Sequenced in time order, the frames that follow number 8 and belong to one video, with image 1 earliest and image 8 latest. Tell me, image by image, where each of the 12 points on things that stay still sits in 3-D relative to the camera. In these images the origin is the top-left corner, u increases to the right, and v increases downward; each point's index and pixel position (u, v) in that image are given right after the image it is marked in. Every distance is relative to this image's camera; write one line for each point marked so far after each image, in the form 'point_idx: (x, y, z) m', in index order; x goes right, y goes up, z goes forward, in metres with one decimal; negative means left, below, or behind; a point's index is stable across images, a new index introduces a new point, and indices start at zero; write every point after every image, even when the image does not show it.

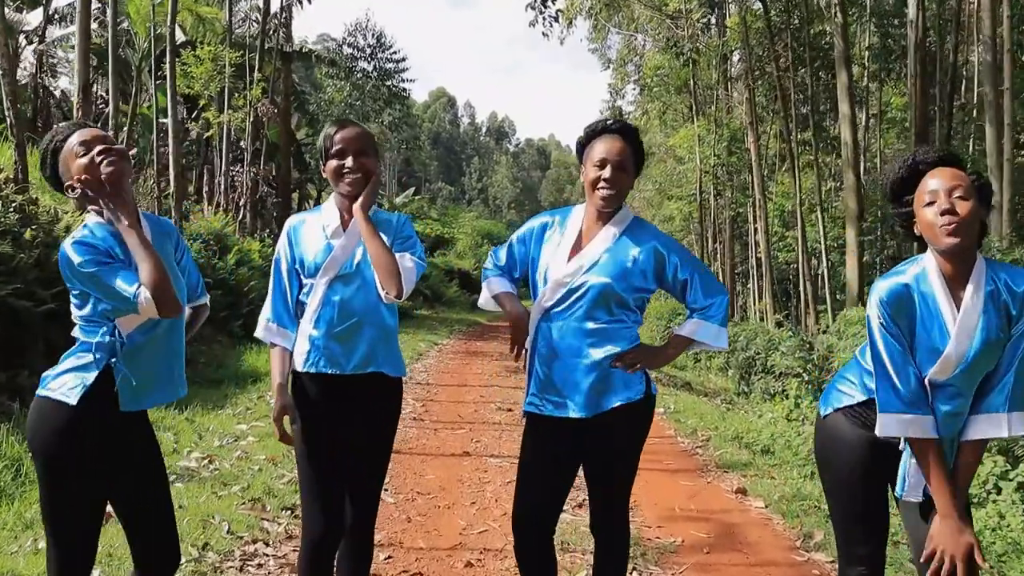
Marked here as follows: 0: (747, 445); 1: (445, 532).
0: (+2.0, -1.3, +7.1) m
1: (-0.4, -1.4, +4.7) m
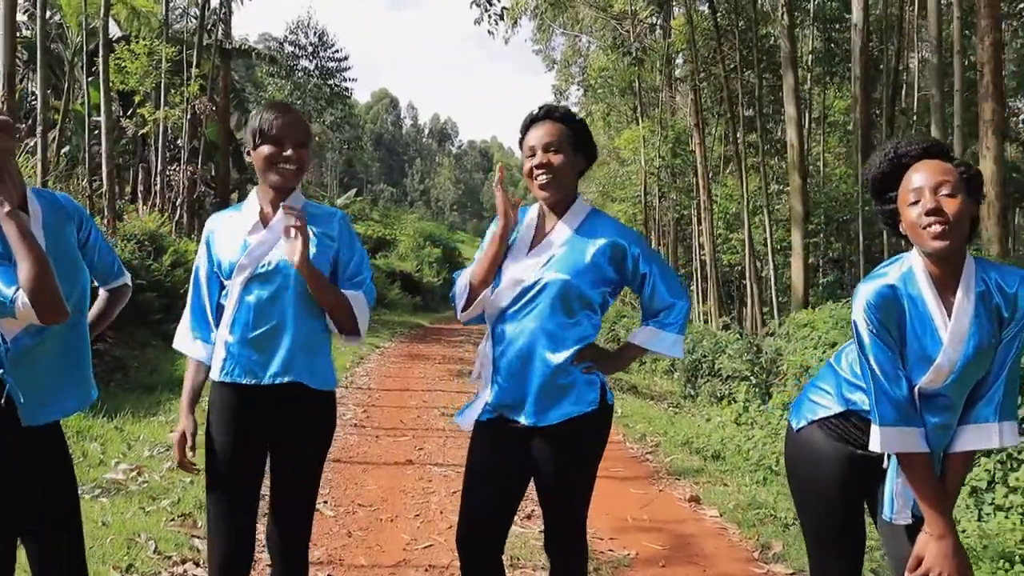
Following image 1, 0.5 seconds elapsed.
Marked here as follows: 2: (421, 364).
0: (+1.6, -1.4, +7.0) m
1: (-0.7, -1.4, +4.4) m
2: (-1.4, -1.2, +12.6) m
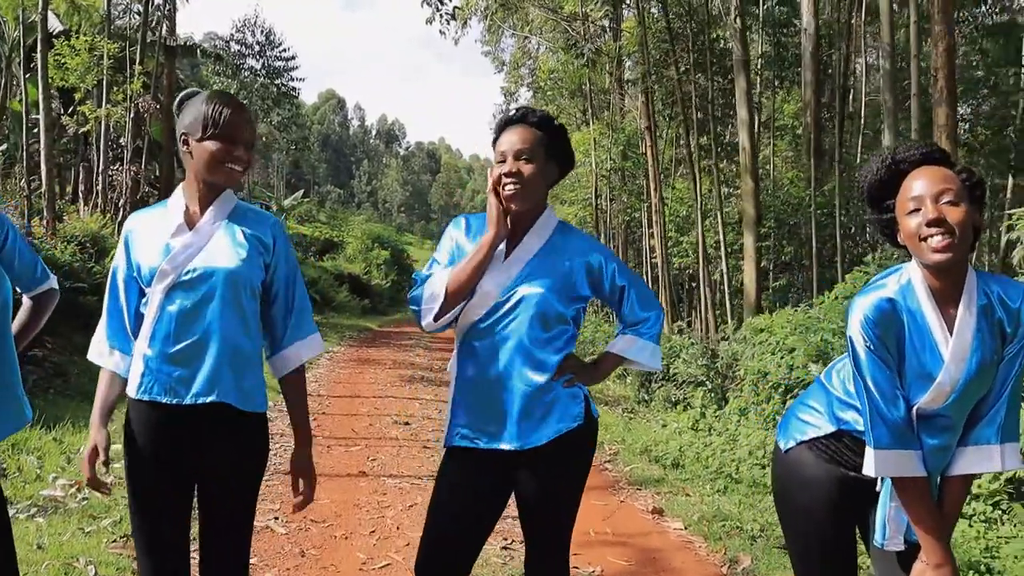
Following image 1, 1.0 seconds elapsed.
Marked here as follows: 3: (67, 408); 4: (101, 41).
0: (+1.2, -1.4, +6.9) m
1: (-0.9, -1.4, +4.2) m
2: (-2.1, -1.2, +12.3) m
3: (-4.3, -1.2, +7.9) m
4: (-7.3, +4.4, +14.5) m
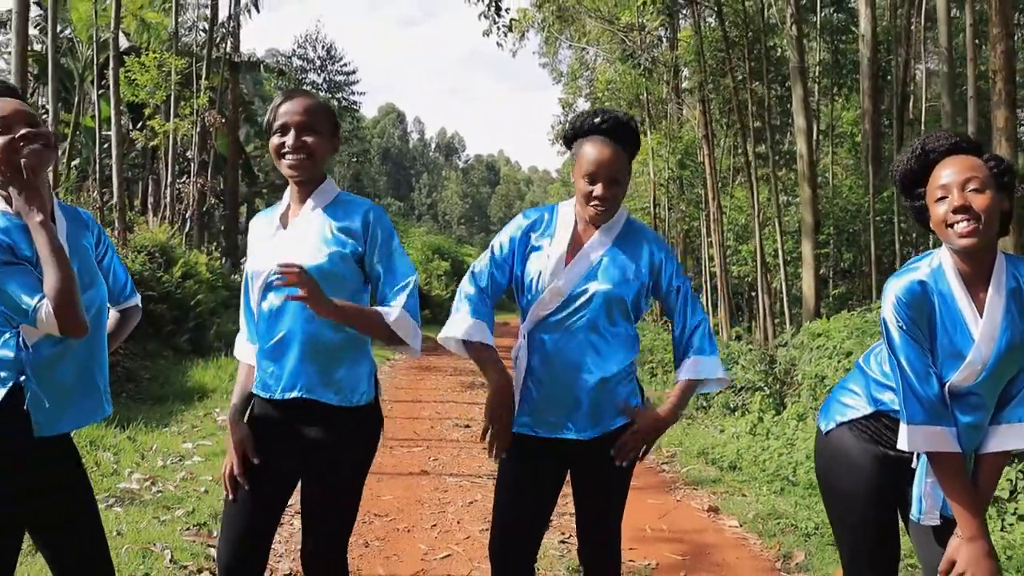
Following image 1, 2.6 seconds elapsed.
0: (+1.7, -1.4, +7.0) m
1: (-0.6, -1.4, +4.4) m
2: (-1.2, -1.3, +12.6) m
3: (-3.7, -1.2, +8.4) m
4: (-6.3, +4.2, +15.2) m
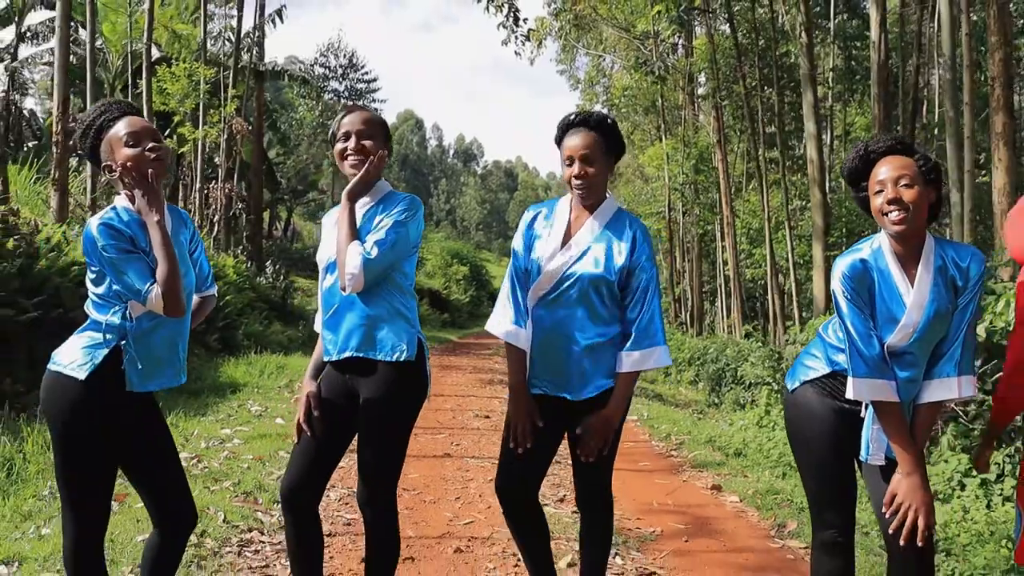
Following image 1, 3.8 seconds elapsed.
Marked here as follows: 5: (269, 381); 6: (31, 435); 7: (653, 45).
0: (+1.8, -1.4, +7.4) m
1: (-0.5, -1.4, +4.8) m
2: (-0.9, -1.3, +13.1) m
3: (-3.5, -1.2, +8.9) m
4: (-5.9, +4.2, +15.8) m
5: (-3.2, -1.2, +10.9) m
6: (-3.5, -1.1, +6.0) m
7: (+2.5, +4.4, +15.0) m
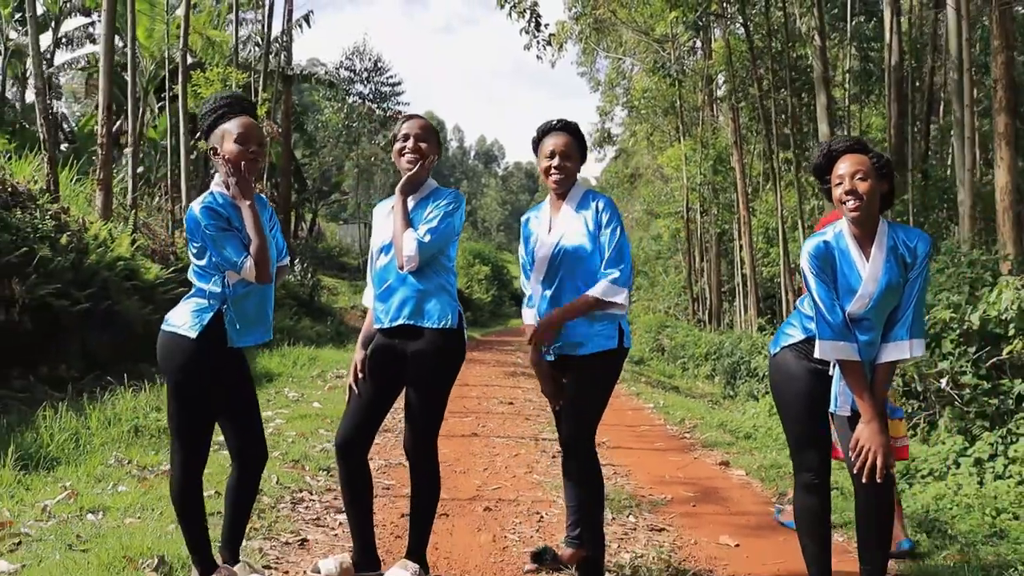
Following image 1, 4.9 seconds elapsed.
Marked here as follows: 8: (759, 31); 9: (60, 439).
0: (+2.1, -1.3, +7.8) m
1: (-0.3, -1.3, +5.3) m
2: (-0.6, -1.3, +13.6) m
3: (-3.3, -1.1, +9.5) m
4: (-5.5, +4.2, +16.5) m
5: (-2.9, -1.1, +11.4) m
6: (-3.3, -1.0, +6.5) m
7: (+2.9, +4.4, +15.4) m
8: (+4.0, +4.1, +13.2) m
9: (-3.1, -1.0, +5.8) m
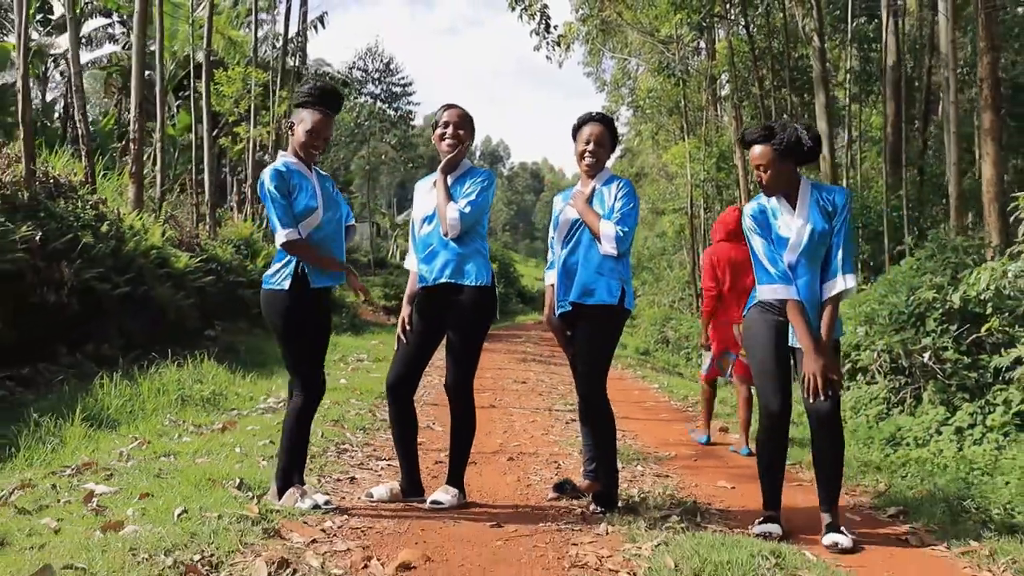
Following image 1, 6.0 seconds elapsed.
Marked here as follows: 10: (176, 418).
0: (+2.2, -1.2, +8.4) m
1: (-0.2, -1.1, +5.9) m
2: (-0.4, -1.1, +14.1) m
3: (-3.1, -1.0, +10.1) m
4: (-5.3, +4.4, +17.1) m
5: (-2.7, -1.0, +12.0) m
6: (-3.2, -0.8, +7.1) m
7: (+3.1, +4.6, +15.9) m
8: (+4.1, +4.2, +13.8) m
9: (-3.0, -0.9, +6.4) m
10: (-2.5, -1.0, +6.2) m
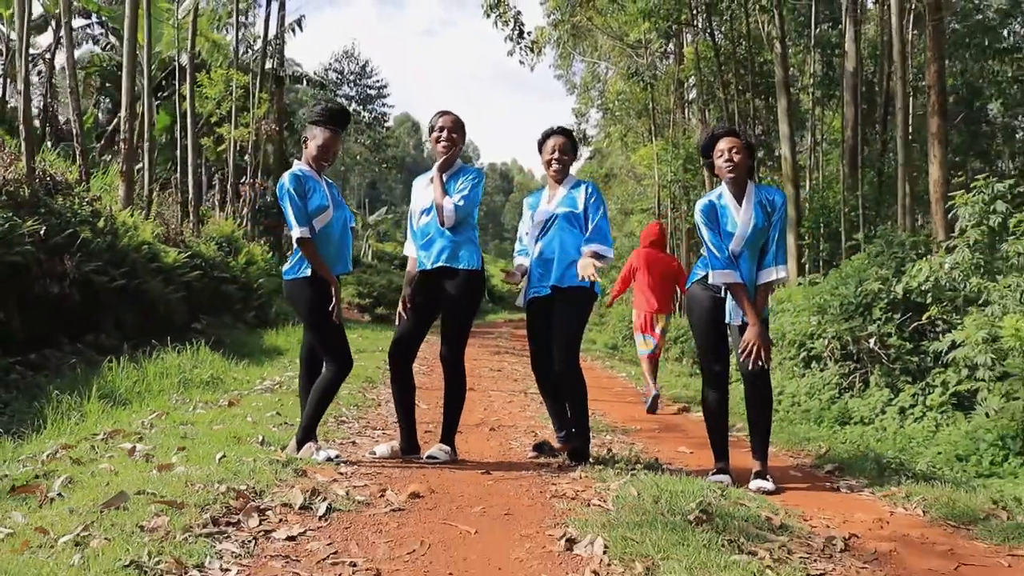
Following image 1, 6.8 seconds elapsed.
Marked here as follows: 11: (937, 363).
0: (+2.0, -1.1, +9.0) m
1: (-0.3, -1.0, +6.5) m
2: (-0.8, -1.0, +14.7) m
3: (-3.4, -0.9, +10.5) m
4: (-5.8, +4.5, +17.5) m
5: (-3.1, -0.9, +12.5) m
6: (-3.3, -0.7, +7.6) m
7: (+2.6, +4.7, +16.6) m
8: (+3.7, +4.3, +14.5) m
9: (-3.2, -0.8, +6.9) m
10: (-2.6, -0.9, +6.7) m
11: (+3.9, -0.7, +7.7) m
